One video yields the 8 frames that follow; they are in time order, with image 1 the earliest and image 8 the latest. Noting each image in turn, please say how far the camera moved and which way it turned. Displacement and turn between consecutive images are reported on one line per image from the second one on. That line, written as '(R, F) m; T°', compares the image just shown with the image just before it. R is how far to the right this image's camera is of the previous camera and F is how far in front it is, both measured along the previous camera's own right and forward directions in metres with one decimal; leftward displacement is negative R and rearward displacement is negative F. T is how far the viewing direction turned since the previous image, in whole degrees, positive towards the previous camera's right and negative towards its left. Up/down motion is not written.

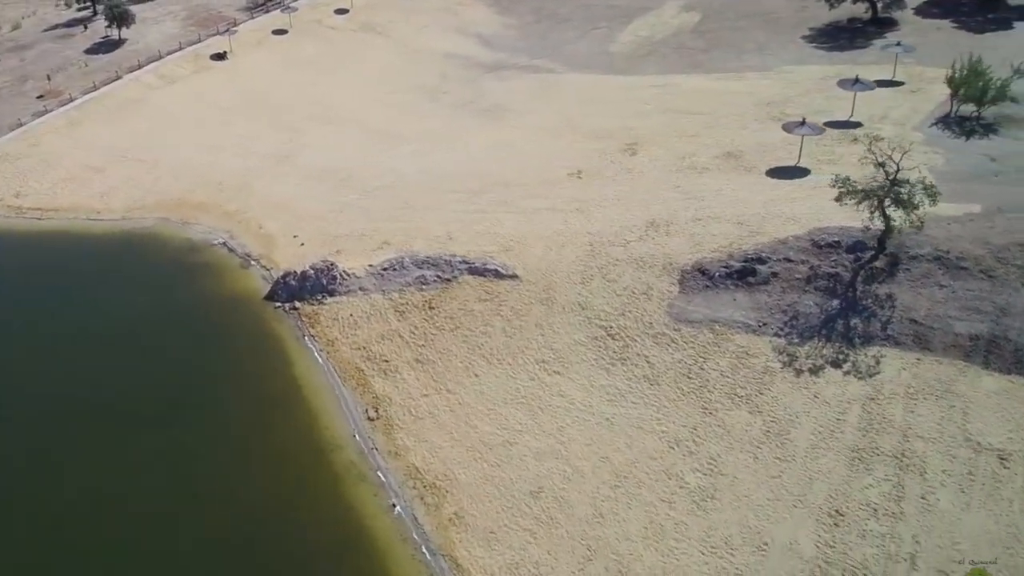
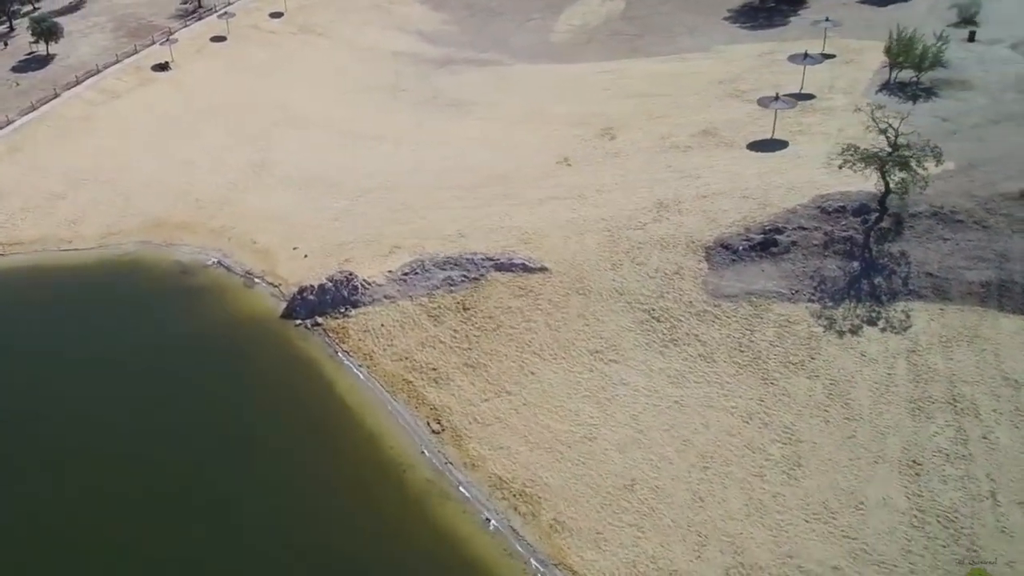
(-7.0, +1.6) m; +9°
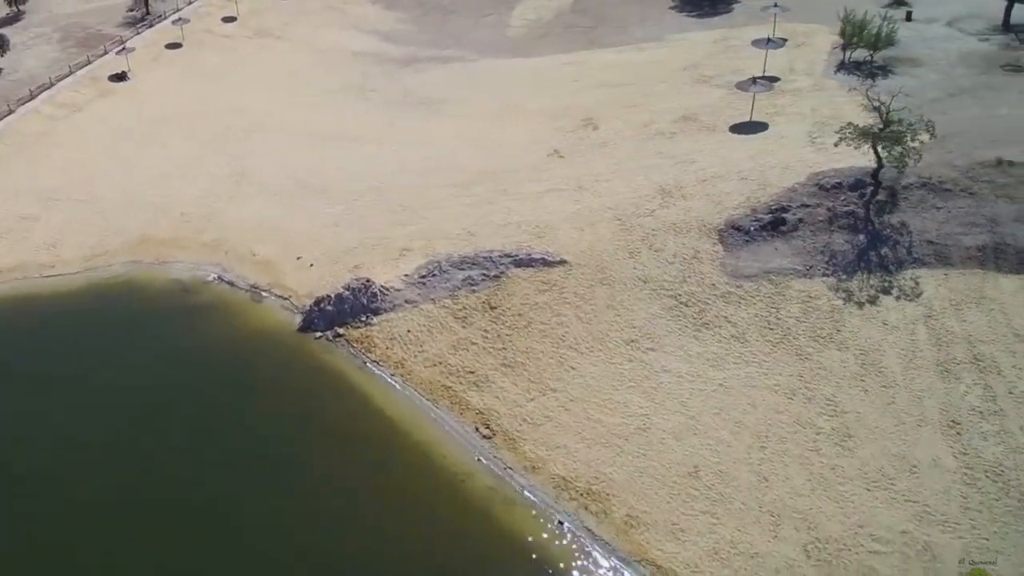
(-4.8, +1.0) m; +6°
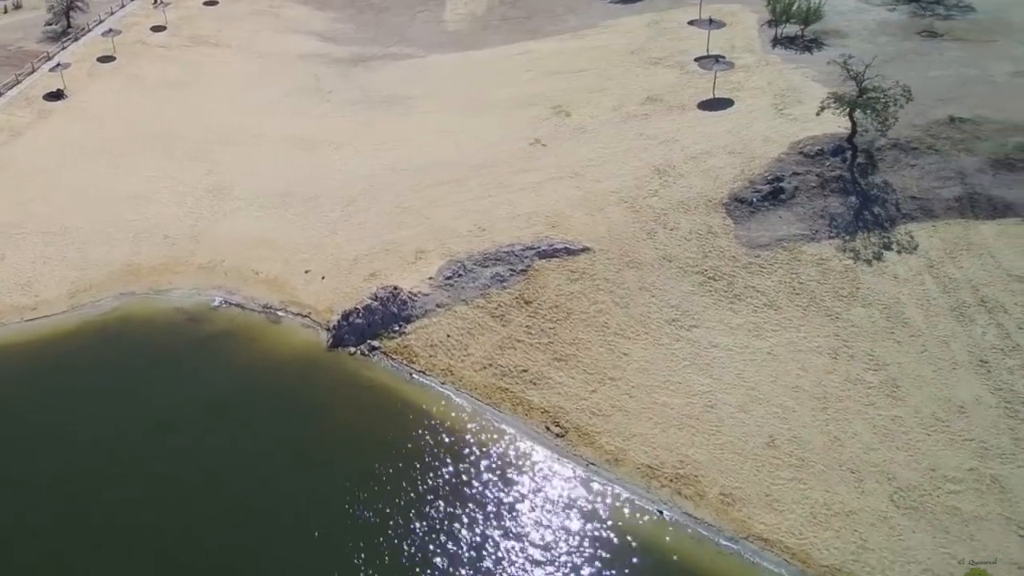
(-6.5, +1.5) m; +9°
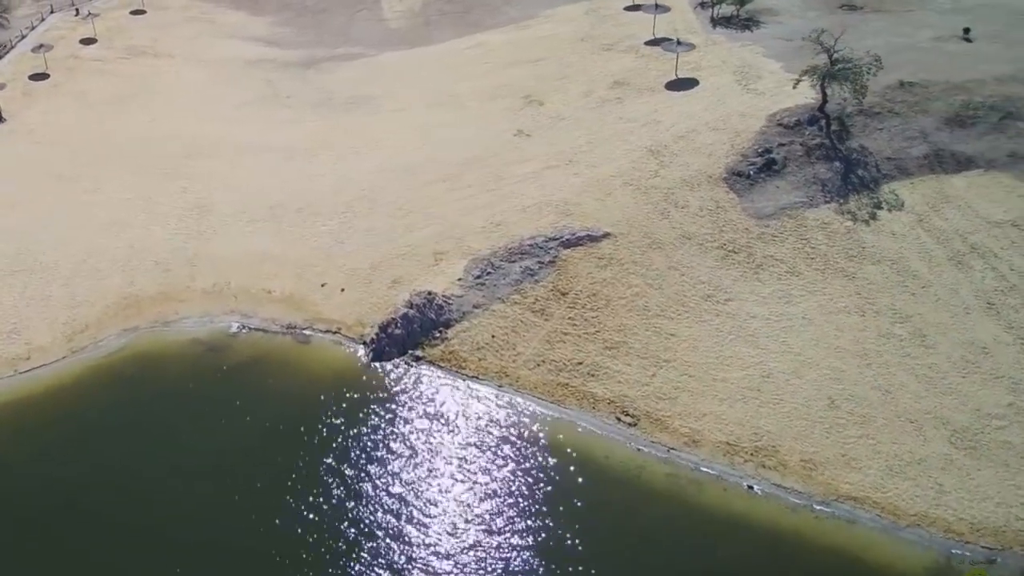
(-6.7, +1.6) m; +9°
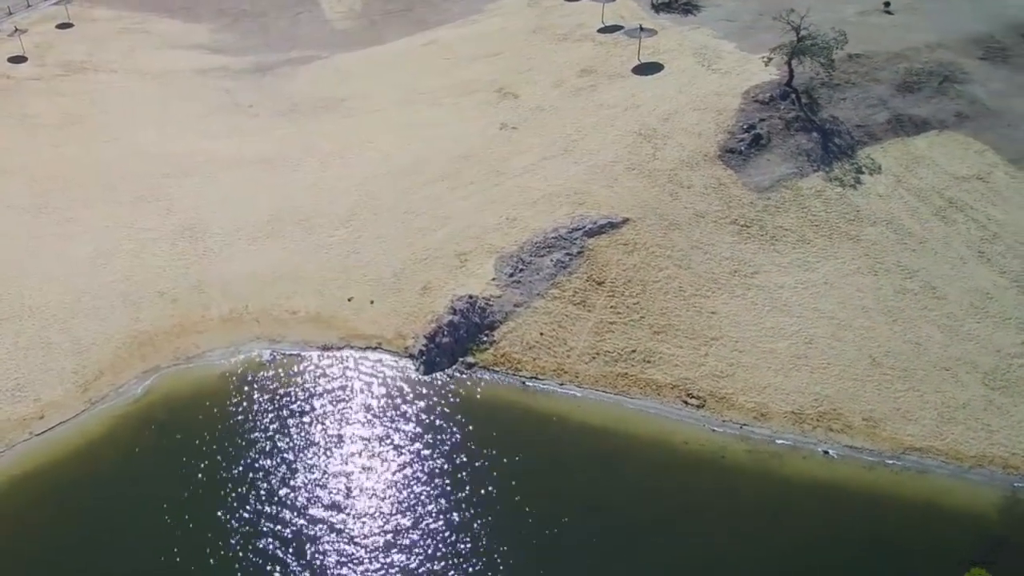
(-6.5, +1.6) m; +9°
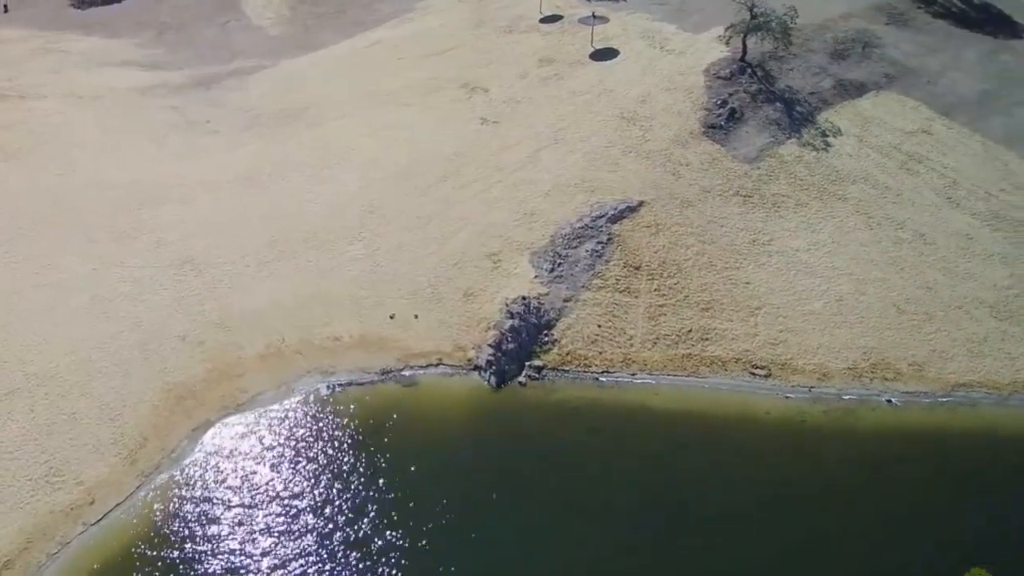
(-7.2, +1.9) m; +11°
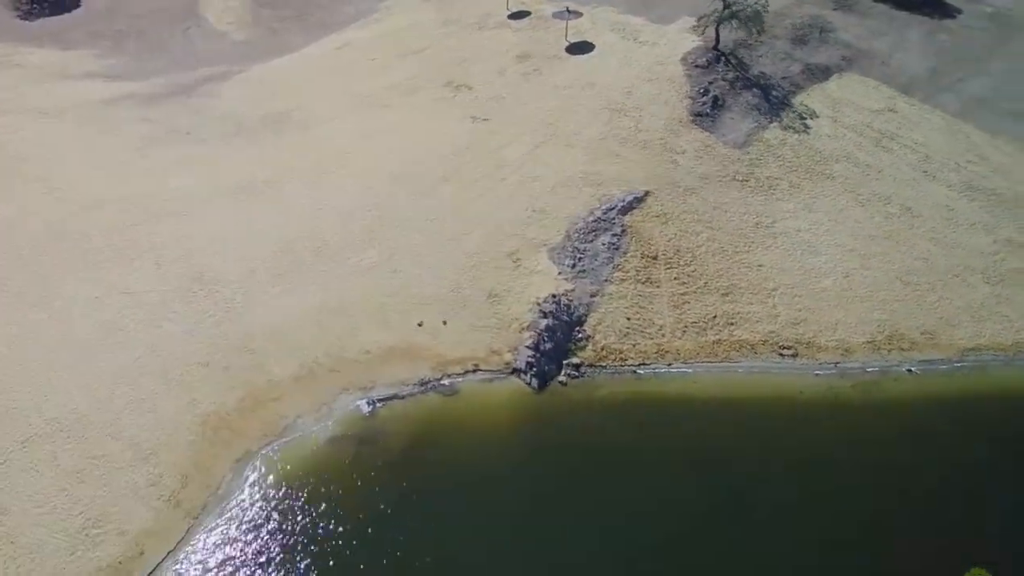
(-3.7, +0.7) m; +5°
